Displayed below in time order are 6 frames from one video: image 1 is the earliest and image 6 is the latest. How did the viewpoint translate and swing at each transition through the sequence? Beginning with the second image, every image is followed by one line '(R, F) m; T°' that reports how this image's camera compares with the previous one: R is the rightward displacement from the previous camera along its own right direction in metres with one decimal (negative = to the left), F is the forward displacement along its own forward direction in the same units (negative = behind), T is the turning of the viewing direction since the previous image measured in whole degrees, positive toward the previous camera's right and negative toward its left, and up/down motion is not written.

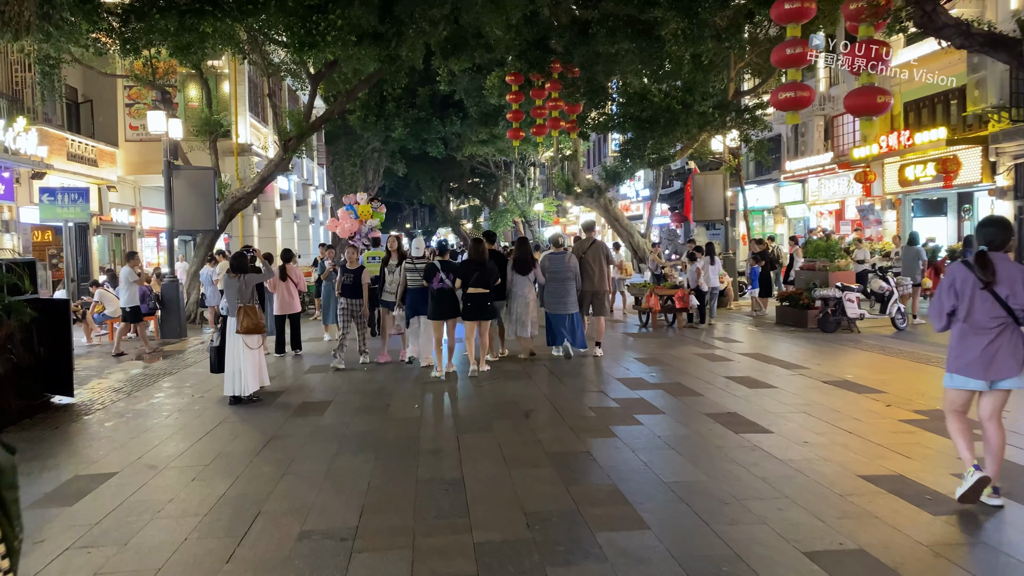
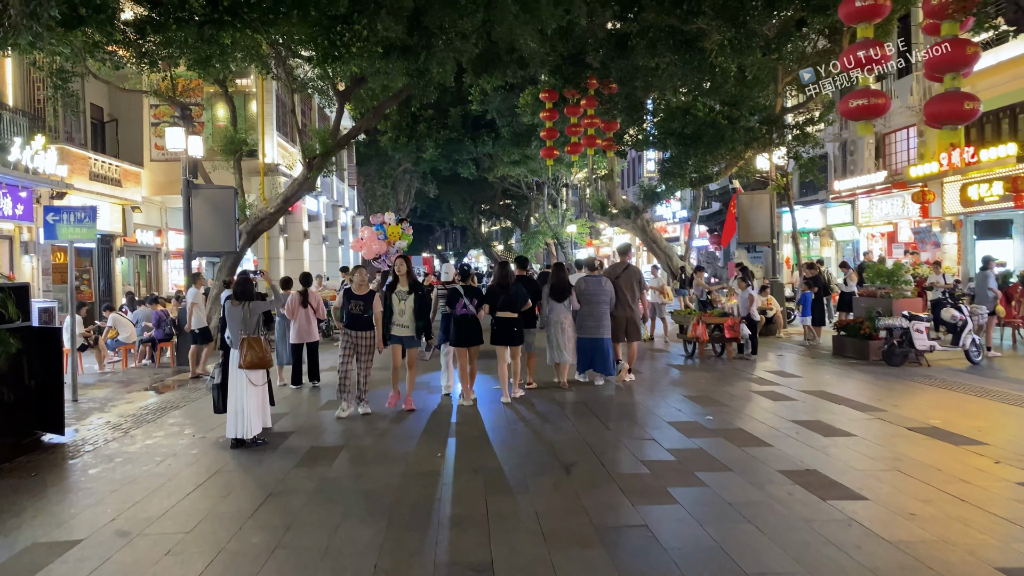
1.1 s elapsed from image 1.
(-0.1, +0.8) m; -2°
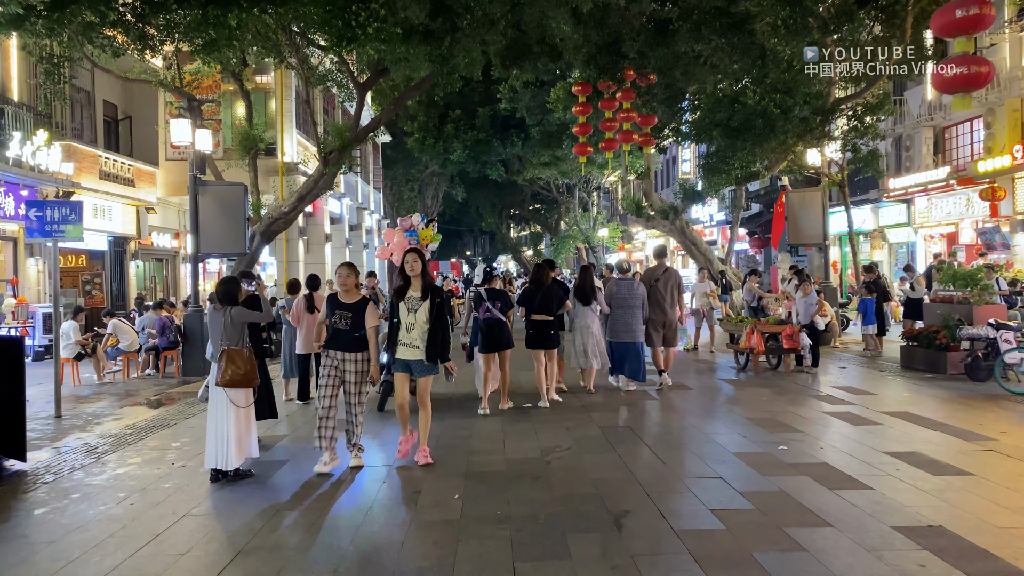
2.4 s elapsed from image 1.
(0.0, +1.0) m; -2°
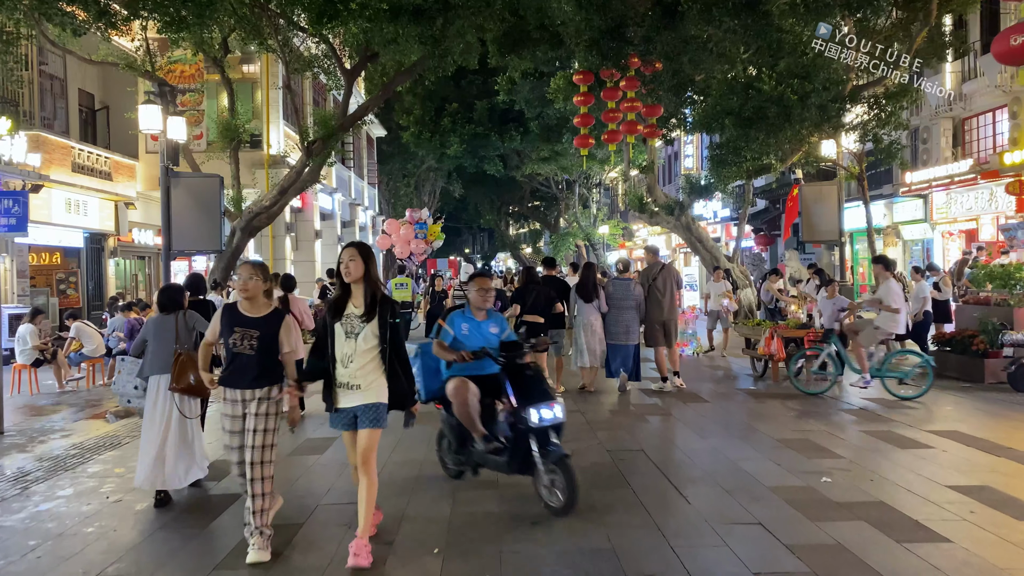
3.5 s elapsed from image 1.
(0.0, +0.8) m; 0°
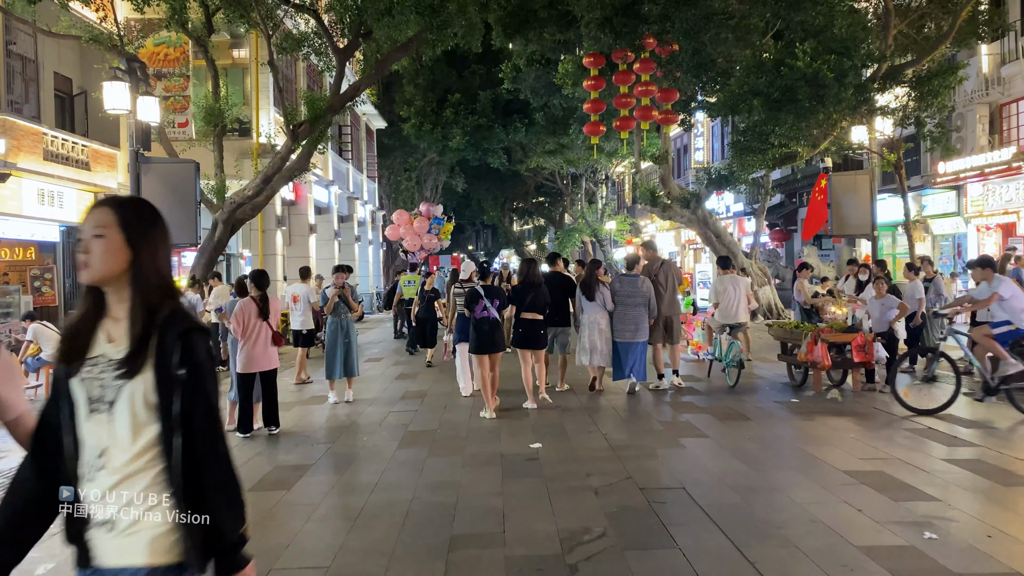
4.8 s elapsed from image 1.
(0.0, +1.0) m; 0°
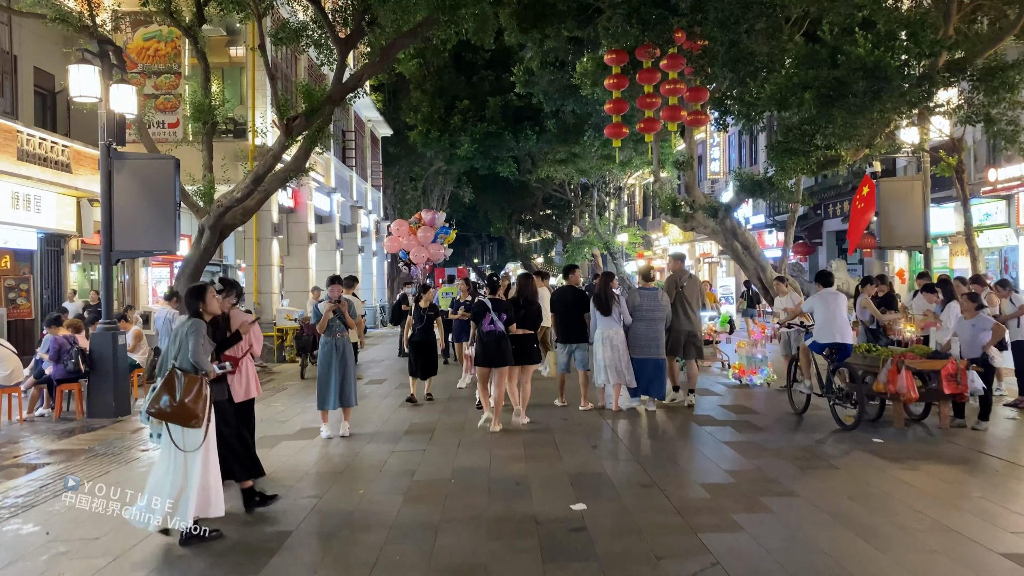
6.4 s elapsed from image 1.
(-0.2, +1.2) m; 0°
